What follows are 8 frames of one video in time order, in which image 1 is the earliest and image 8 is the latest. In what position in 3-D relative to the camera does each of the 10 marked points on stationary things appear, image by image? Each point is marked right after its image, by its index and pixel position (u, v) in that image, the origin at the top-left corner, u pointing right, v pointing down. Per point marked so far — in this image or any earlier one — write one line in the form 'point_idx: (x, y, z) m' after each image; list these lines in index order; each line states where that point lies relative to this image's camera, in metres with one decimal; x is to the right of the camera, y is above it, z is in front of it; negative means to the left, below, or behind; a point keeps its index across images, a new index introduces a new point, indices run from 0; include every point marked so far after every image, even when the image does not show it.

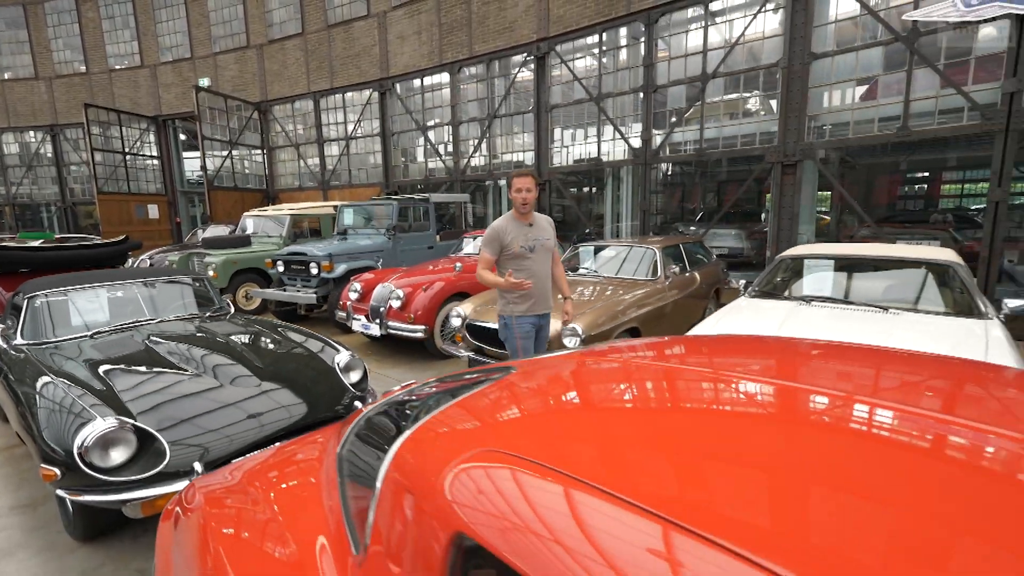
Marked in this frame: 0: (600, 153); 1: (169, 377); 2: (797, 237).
0: (+1.6, +2.5, +8.4) m
1: (-1.9, -0.5, +2.5) m
2: (+4.2, +0.8, +6.6) m
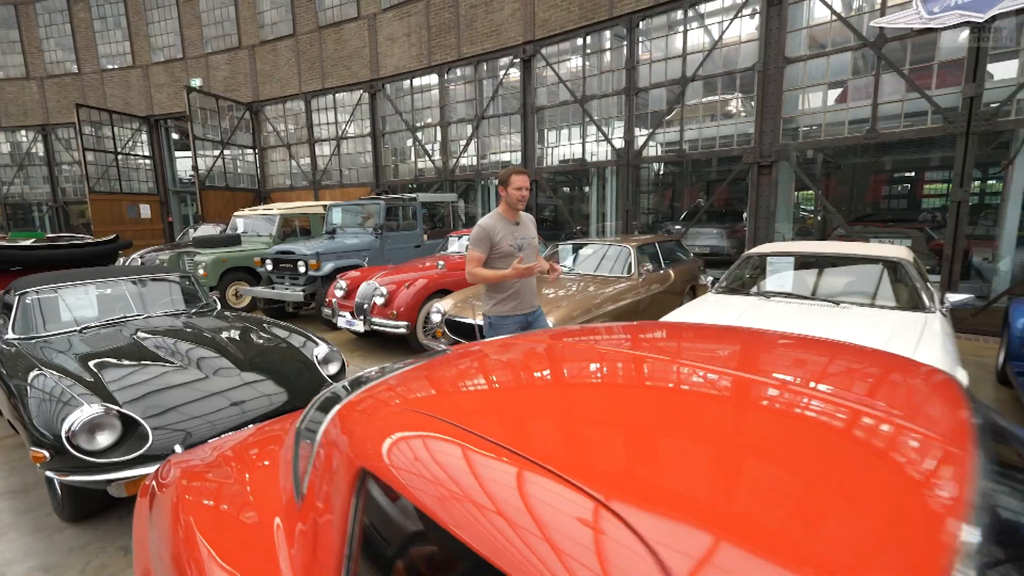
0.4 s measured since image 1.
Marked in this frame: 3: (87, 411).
0: (+1.4, +2.5, +8.5) m
1: (-2.1, -0.5, +2.6) m
2: (+3.9, +0.8, +6.8) m
3: (-2.0, -0.6, +2.2) m
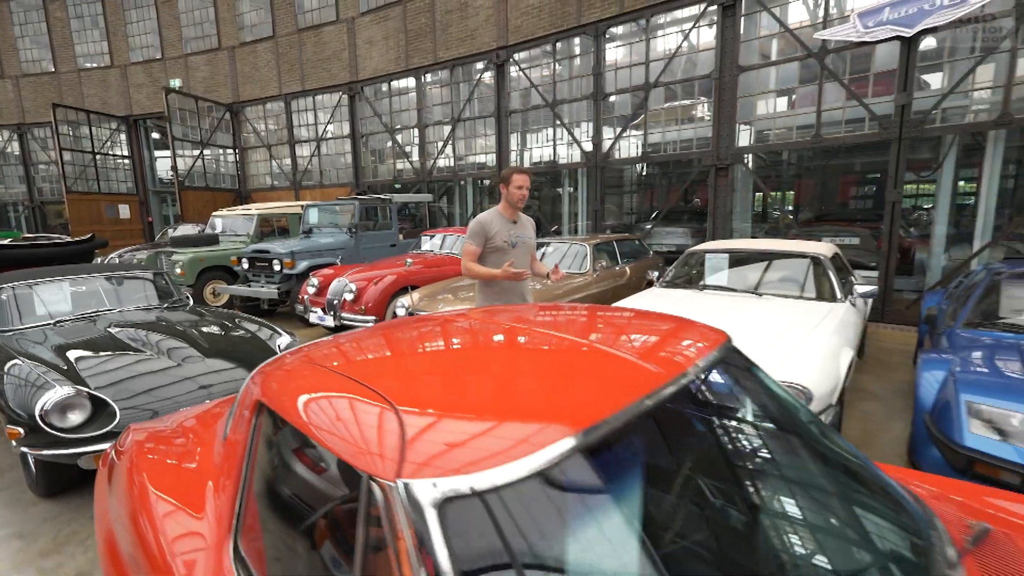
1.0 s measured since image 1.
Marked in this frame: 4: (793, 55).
0: (+0.9, +2.6, +8.8) m
1: (-2.4, -0.4, +2.8) m
2: (+3.5, +0.9, +7.2) m
3: (-2.4, -0.5, +2.4) m
4: (+3.9, +3.3, +6.4) m
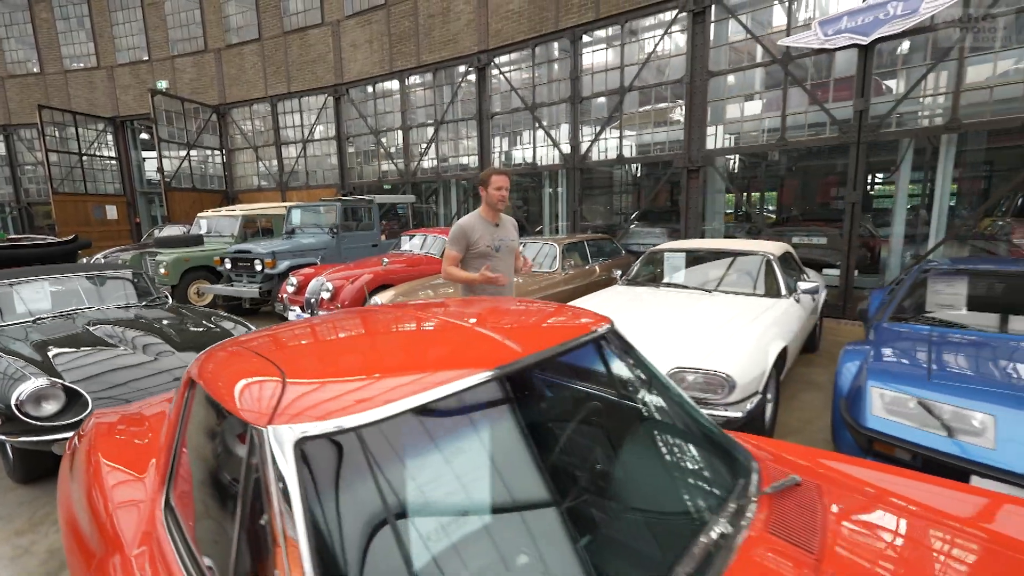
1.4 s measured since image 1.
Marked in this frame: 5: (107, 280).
0: (+0.5, +2.6, +9.0) m
1: (-2.7, -0.4, +3.0) m
2: (+3.1, +0.9, +7.4) m
3: (-2.7, -0.5, +2.5) m
4: (+3.6, +3.3, +6.6) m
5: (-3.8, +0.1, +4.2) m
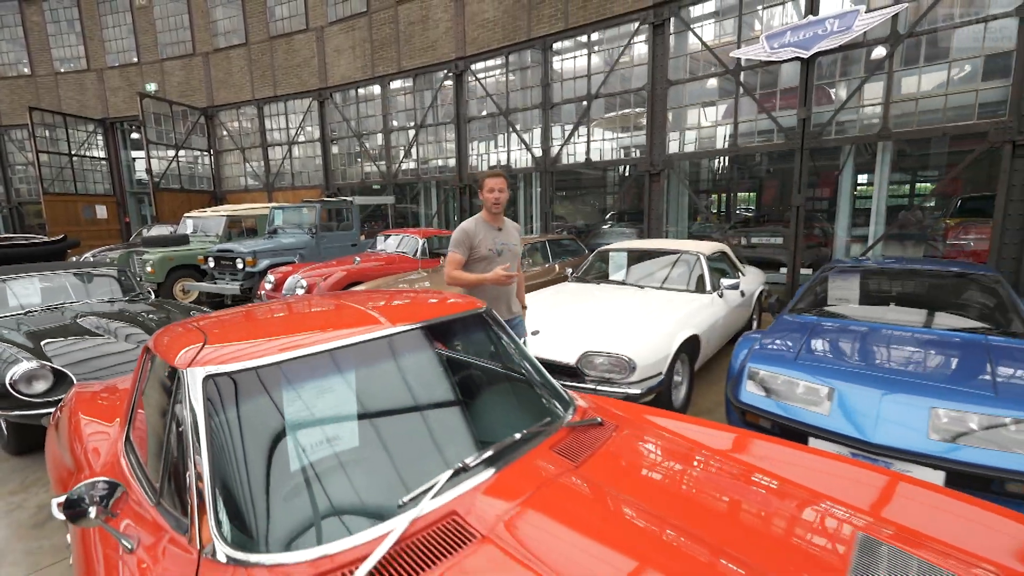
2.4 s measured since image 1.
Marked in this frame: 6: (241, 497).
0: (0.0, +2.7, +9.4) m
1: (-3.2, -0.4, +3.4) m
2: (+2.6, +0.9, +7.8) m
3: (-3.1, -0.5, +2.9) m
4: (+3.1, +3.4, +7.0) m
5: (-4.3, +0.1, +4.6) m
6: (-0.7, -0.5, +1.1) m
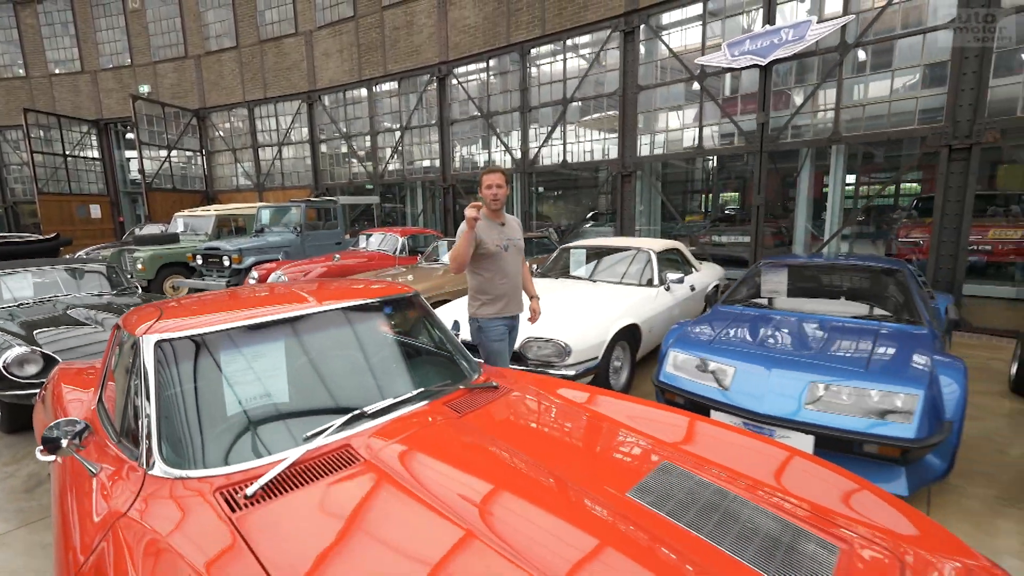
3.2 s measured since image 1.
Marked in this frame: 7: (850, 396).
0: (-0.4, +2.7, +9.7) m
1: (-3.5, -0.3, +3.7) m
2: (+2.2, +1.0, +8.1) m
3: (-3.5, -0.4, +3.2) m
4: (+2.7, +3.4, +7.3) m
5: (-4.6, +0.2, +4.9) m
6: (-1.0, -0.5, +1.4) m
7: (+1.8, -0.6, +2.4) m
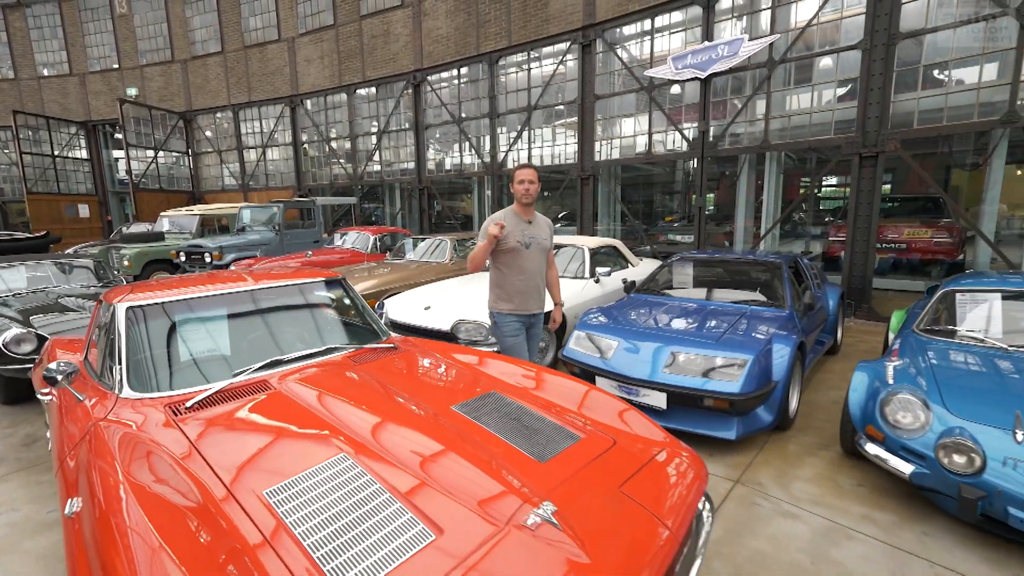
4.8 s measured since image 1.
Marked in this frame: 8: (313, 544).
0: (-1.1, +2.8, +10.2) m
1: (-4.1, -0.3, +4.1) m
2: (+1.6, +1.1, +8.7) m
3: (-4.0, -0.4, +3.7) m
4: (+2.1, +3.5, +7.9) m
5: (-5.2, +0.2, +5.4) m
6: (-1.6, -0.4, +1.9) m
7: (+1.2, -0.5, +2.9) m
8: (-0.5, -0.7, +1.2) m
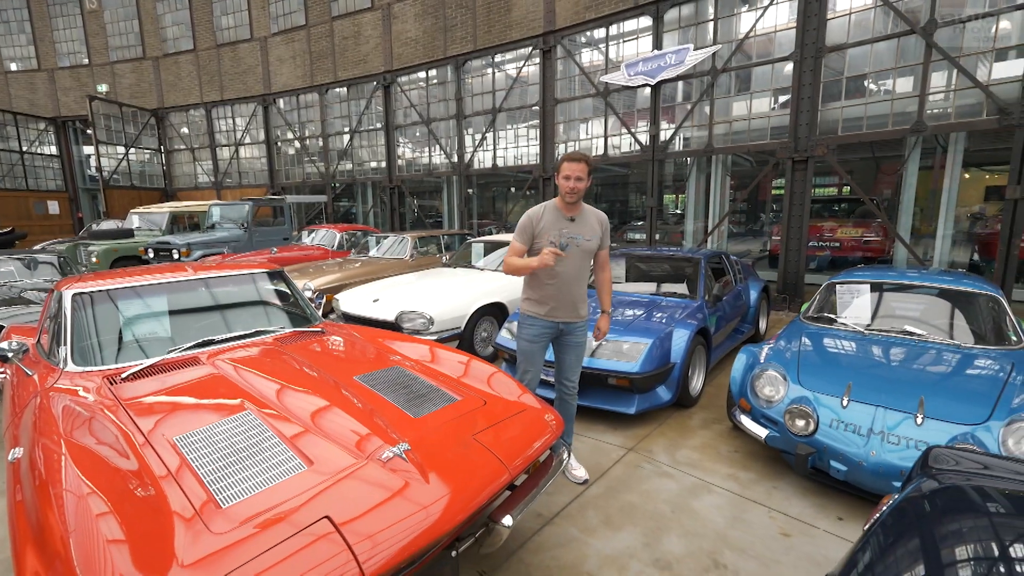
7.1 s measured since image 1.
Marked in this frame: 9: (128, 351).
0: (-1.8, +2.9, +10.5) m
1: (-4.7, -0.2, +4.3) m
2: (+0.9, +1.2, +9.1) m
3: (-4.6, -0.3, +3.9) m
4: (+1.4, +3.6, +8.2) m
5: (-5.8, +0.3, +5.5) m
6: (-2.1, -0.3, +2.2) m
7: (+0.7, -0.4, +3.3) m
8: (-1.0, -0.6, +1.5) m
9: (-1.9, -0.3, +2.3) m
